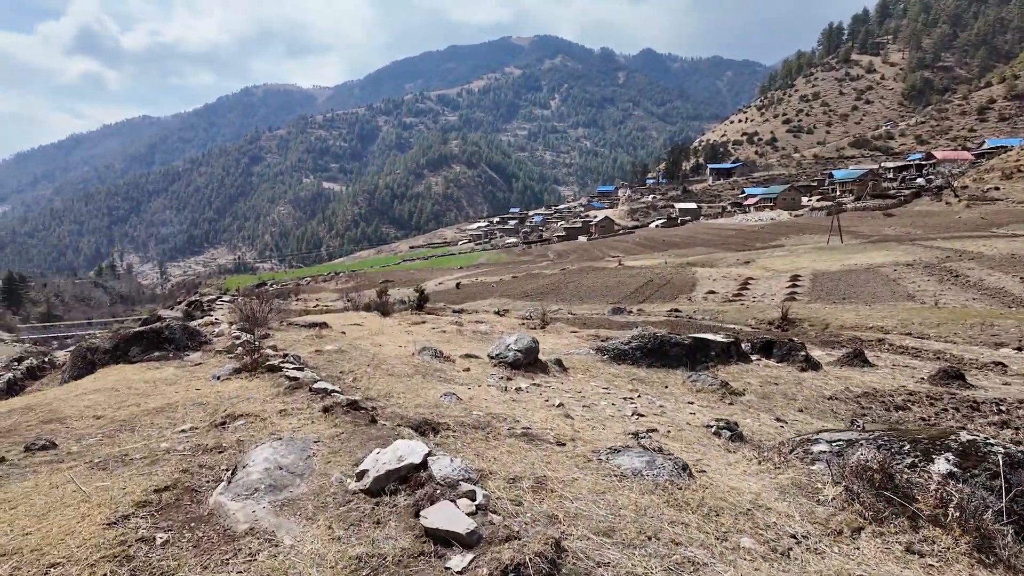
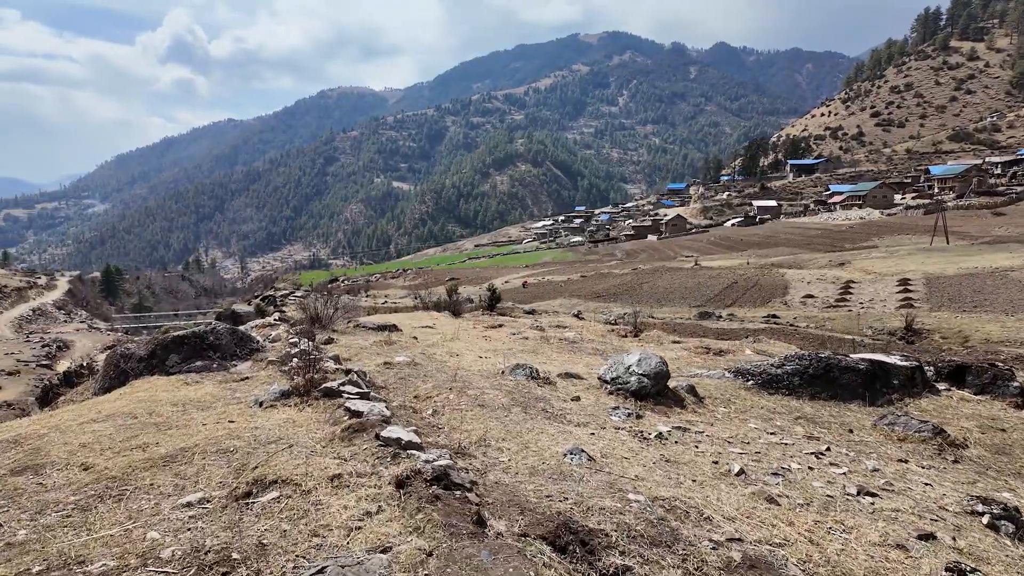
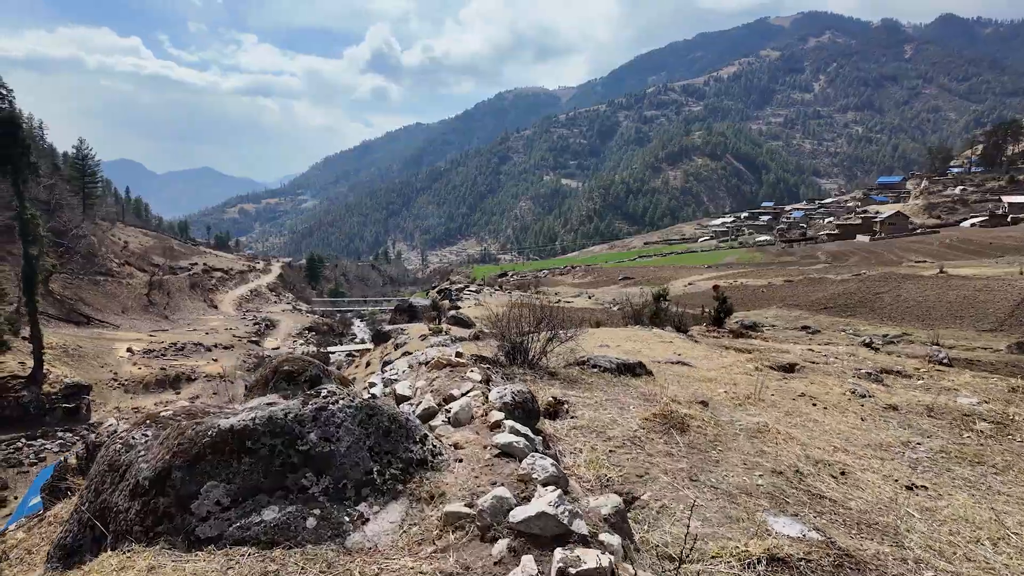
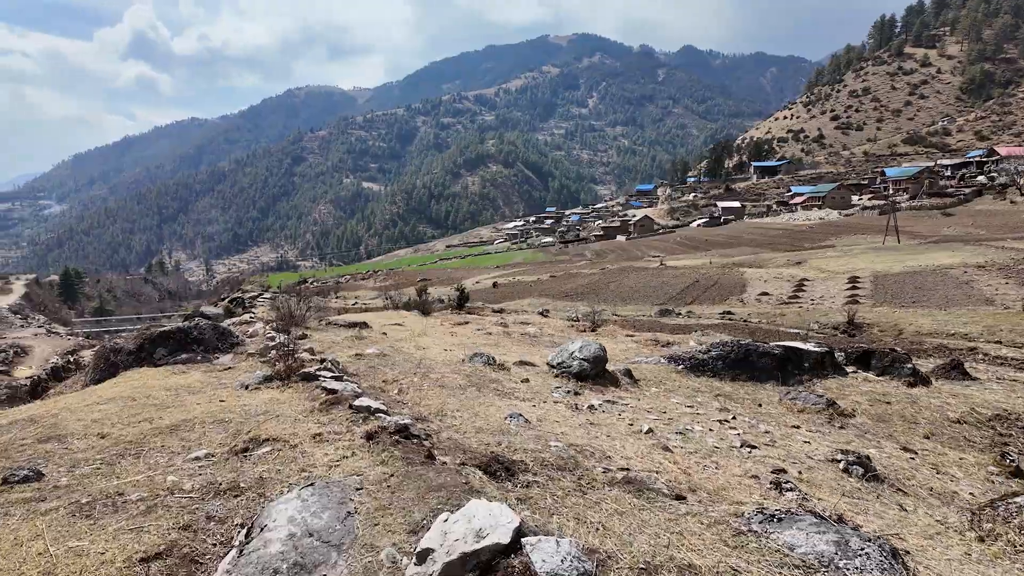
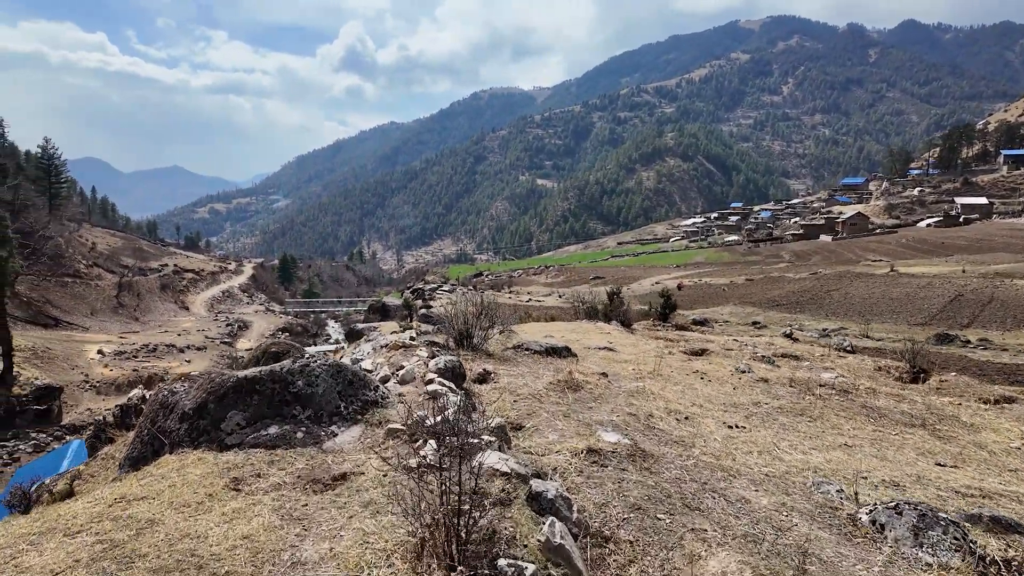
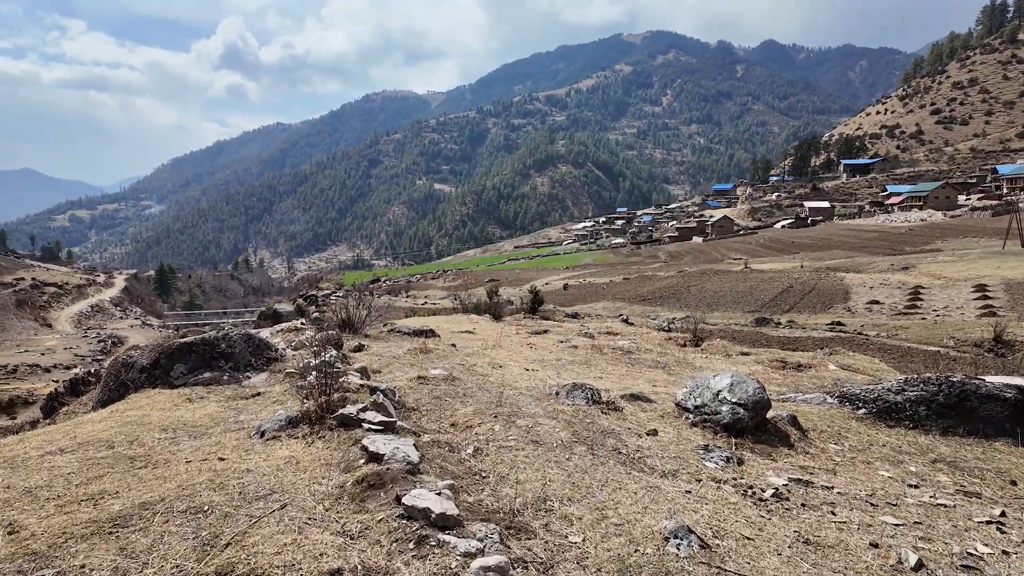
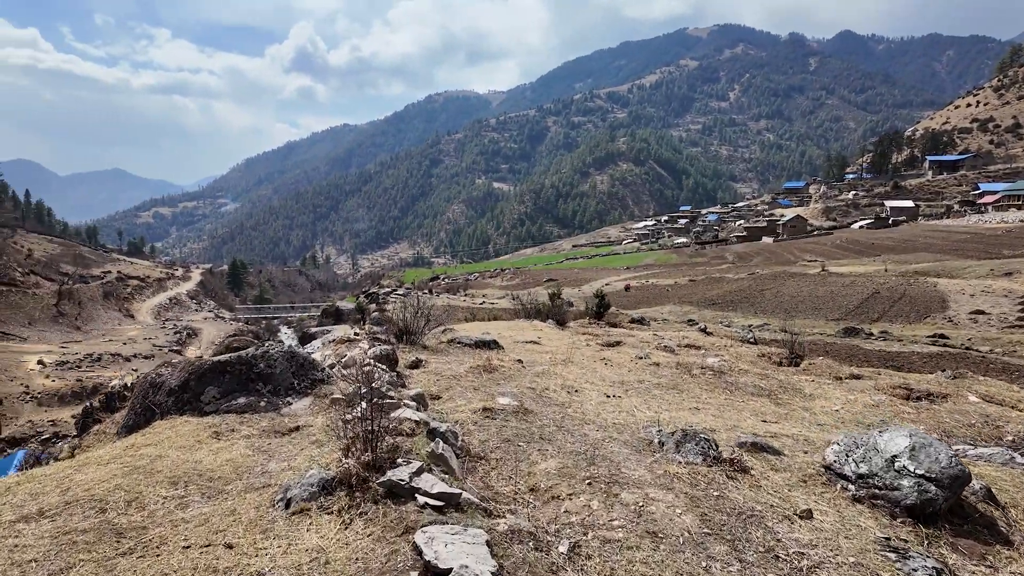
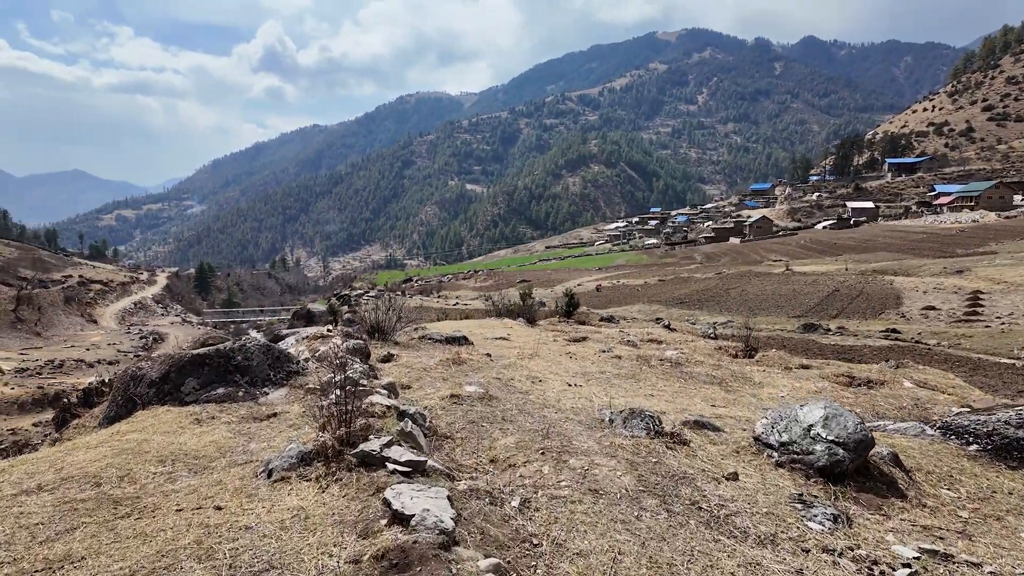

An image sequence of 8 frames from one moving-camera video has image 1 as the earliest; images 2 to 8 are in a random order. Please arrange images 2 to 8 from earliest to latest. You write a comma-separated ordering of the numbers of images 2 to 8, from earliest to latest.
4, 2, 6, 8, 7, 5, 3
